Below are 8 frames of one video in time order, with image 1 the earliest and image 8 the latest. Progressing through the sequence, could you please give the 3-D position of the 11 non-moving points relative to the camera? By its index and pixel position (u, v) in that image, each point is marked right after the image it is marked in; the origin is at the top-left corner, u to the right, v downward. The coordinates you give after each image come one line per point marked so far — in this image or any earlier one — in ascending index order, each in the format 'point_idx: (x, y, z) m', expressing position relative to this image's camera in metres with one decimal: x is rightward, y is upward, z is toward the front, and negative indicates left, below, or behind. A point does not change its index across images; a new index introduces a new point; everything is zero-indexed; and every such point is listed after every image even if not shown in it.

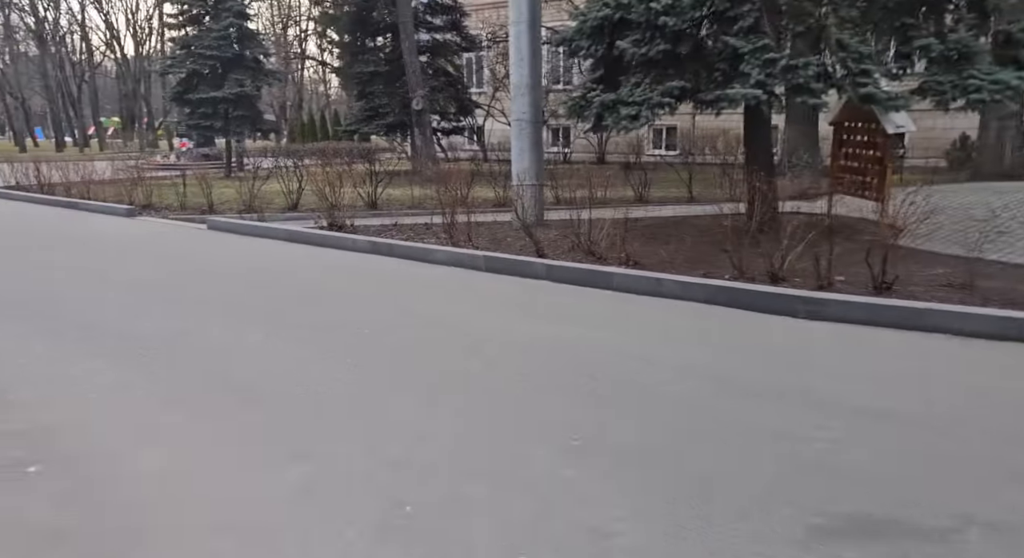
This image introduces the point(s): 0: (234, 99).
0: (-8.6, +5.6, +20.0) m
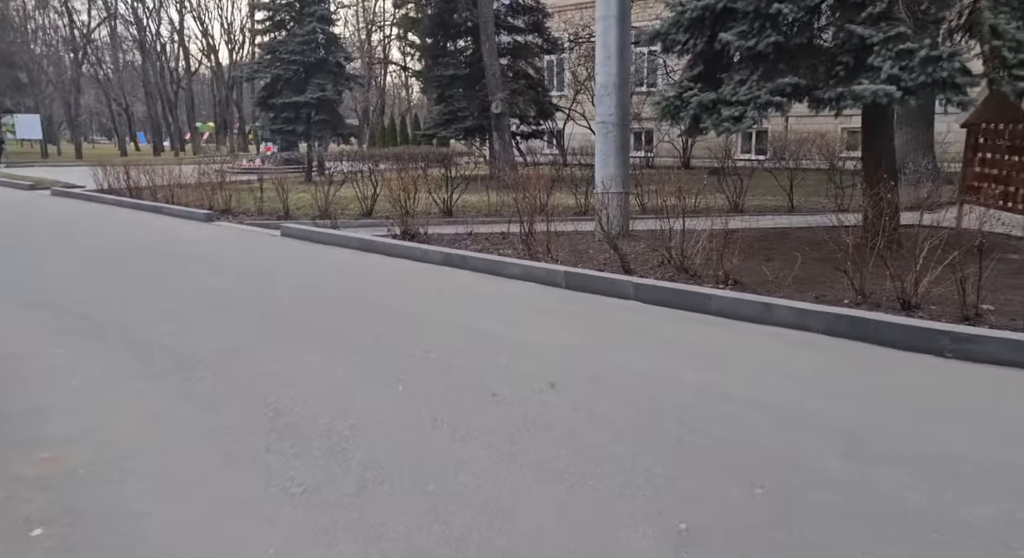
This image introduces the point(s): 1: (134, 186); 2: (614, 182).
0: (-6.1, +5.5, +20.3) m
1: (-9.3, +2.2, +15.9) m
2: (+1.4, +1.3, +8.6) m
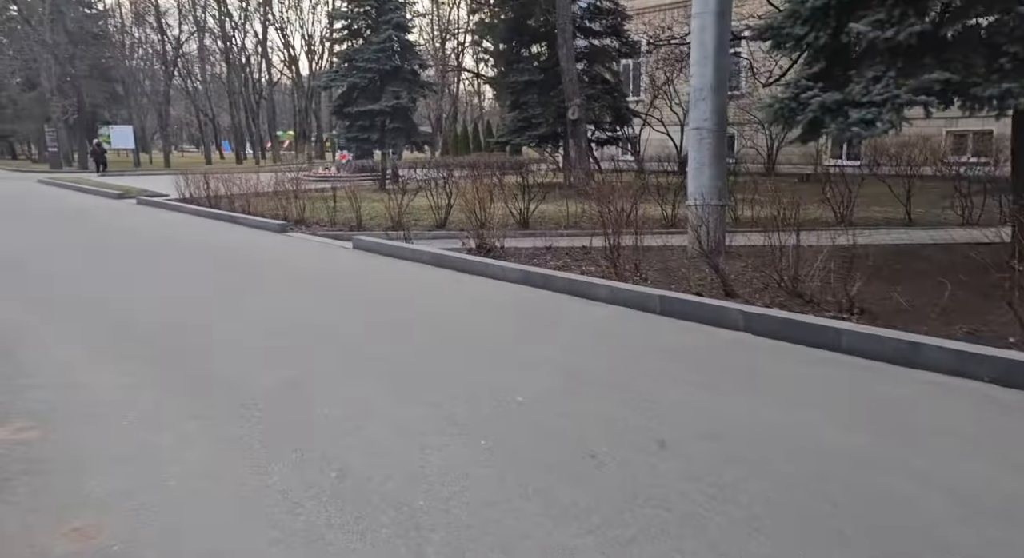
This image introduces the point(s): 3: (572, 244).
0: (-3.8, +5.3, +20.2) m
1: (-7.4, +2.1, +16.2) m
2: (+2.4, +1.0, +7.8) m
3: (+0.9, +0.5, +9.2) m
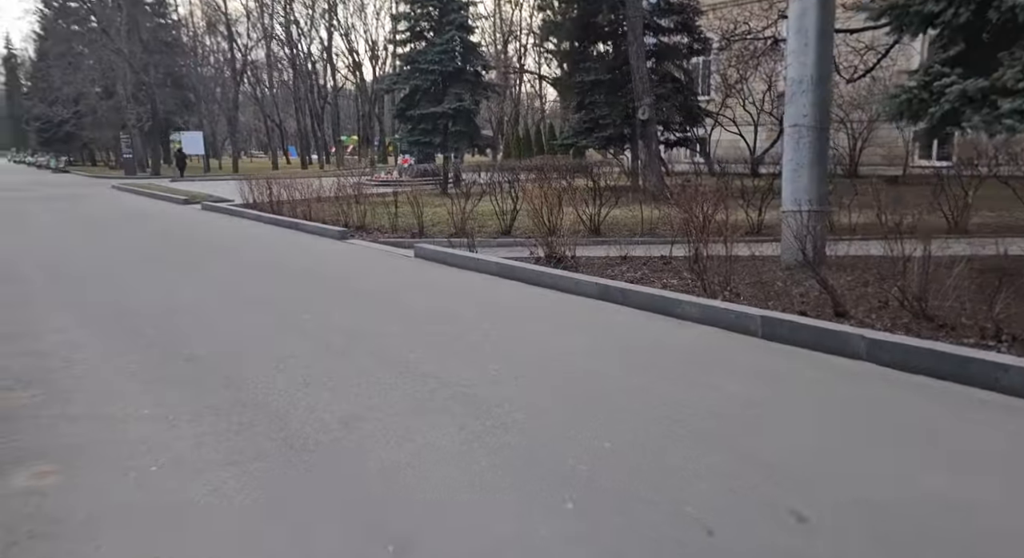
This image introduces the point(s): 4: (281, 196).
0: (-1.8, +5.1, +19.9) m
1: (-5.8, +1.9, +16.2) m
2: (+3.2, +0.8, +7.0) m
3: (+1.8, +0.3, +8.5) m
4: (-5.8, +2.1, +16.2) m
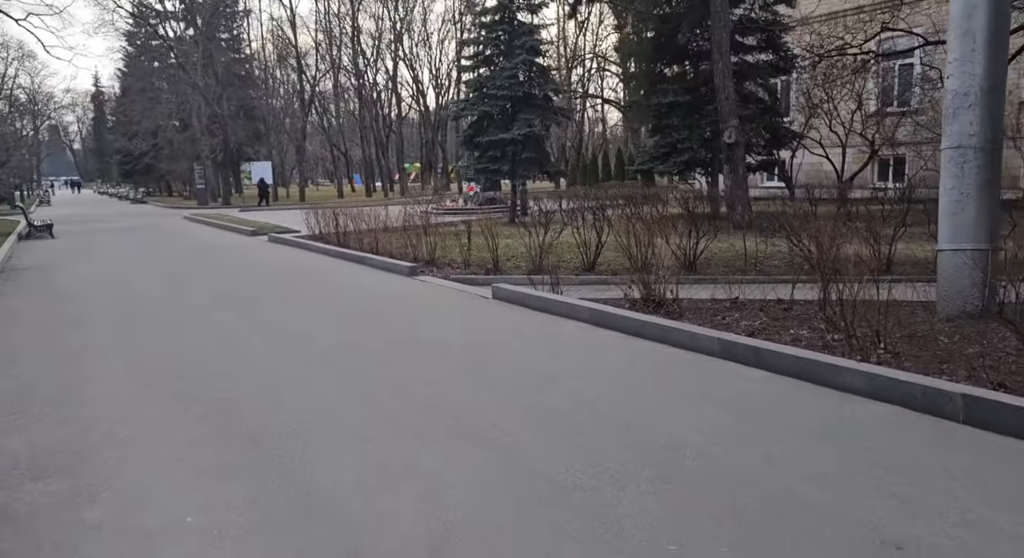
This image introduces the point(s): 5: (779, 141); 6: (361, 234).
0: (+0.3, +4.1, +19.2) m
1: (-4.1, +1.1, +15.7) m
2: (+4.1, +0.4, +5.7) m
3: (+2.9, -0.2, +7.3) m
4: (-4.0, +1.3, +15.8) m
5: (+7.5, +3.9, +18.0) m
6: (-3.5, +1.1, +15.1) m
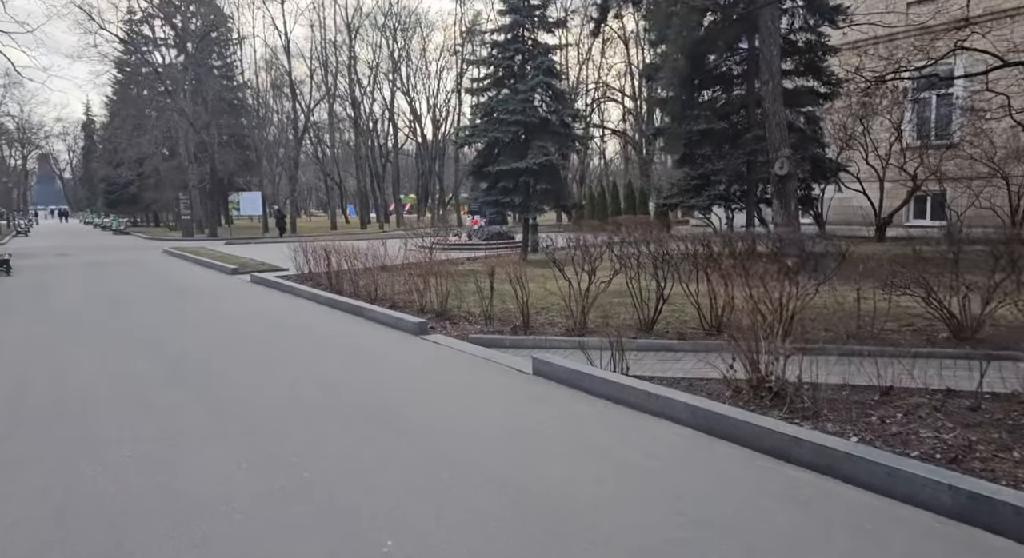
0: (+0.6, +2.9, +17.3) m
1: (-3.7, +0.1, +13.7) m
2: (+4.6, -0.2, +3.7) m
3: (+3.3, -0.8, +5.3) m
4: (-3.6, +0.3, +13.8) m
5: (+7.8, +2.7, +16.2) m
6: (-3.1, +0.1, +13.0) m
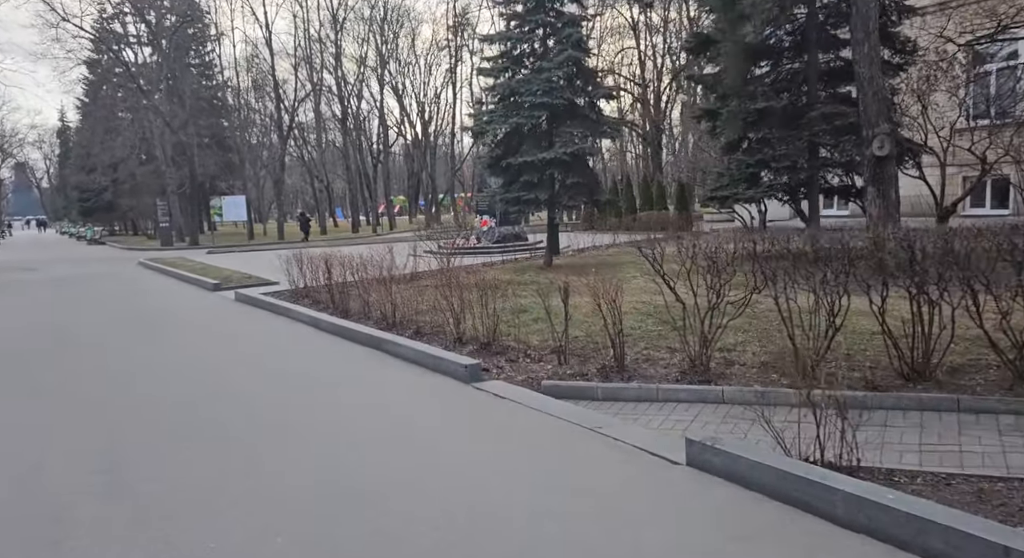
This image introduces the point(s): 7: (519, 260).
0: (+1.2, +2.7, +15.0) m
1: (-3.0, -0.2, +11.3) m
2: (+5.5, -0.3, +1.4) m
3: (+4.2, -0.9, +3.0) m
4: (-2.9, 0.0, +11.3) m
5: (+8.4, +2.7, +14.0) m
6: (-2.4, -0.2, +10.6) m
7: (+0.2, +0.6, +16.3) m
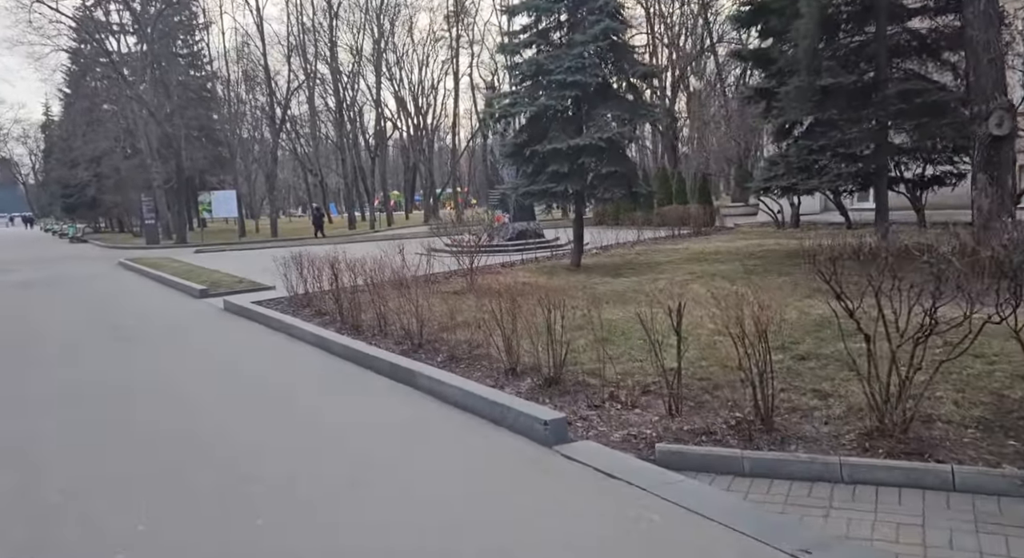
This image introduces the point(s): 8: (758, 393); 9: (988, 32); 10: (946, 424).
0: (+1.8, +2.7, +13.2) m
1: (-2.4, -0.3, +9.4) m
2: (+6.2, -0.4, -0.3) m
3: (+4.9, -1.1, +1.2) m
4: (-2.3, -0.1, +9.5) m
5: (+9.0, +2.6, +12.3) m
6: (-1.8, -0.3, +8.8) m
7: (+0.8, +0.5, +14.5) m
8: (+1.7, -0.8, +4.6) m
9: (+6.5, +3.4, +8.9) m
10: (+2.7, -0.8, +3.9) m
